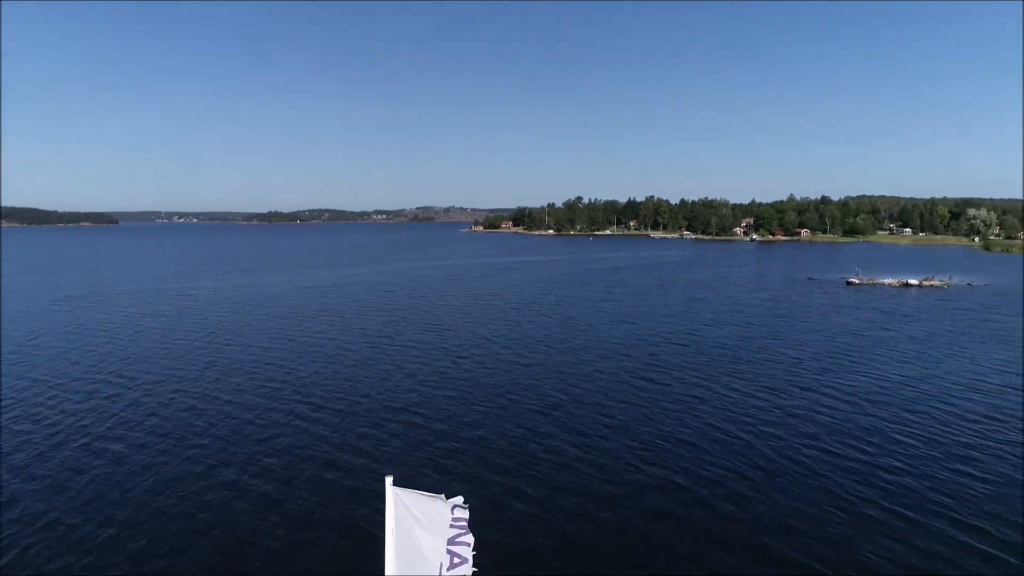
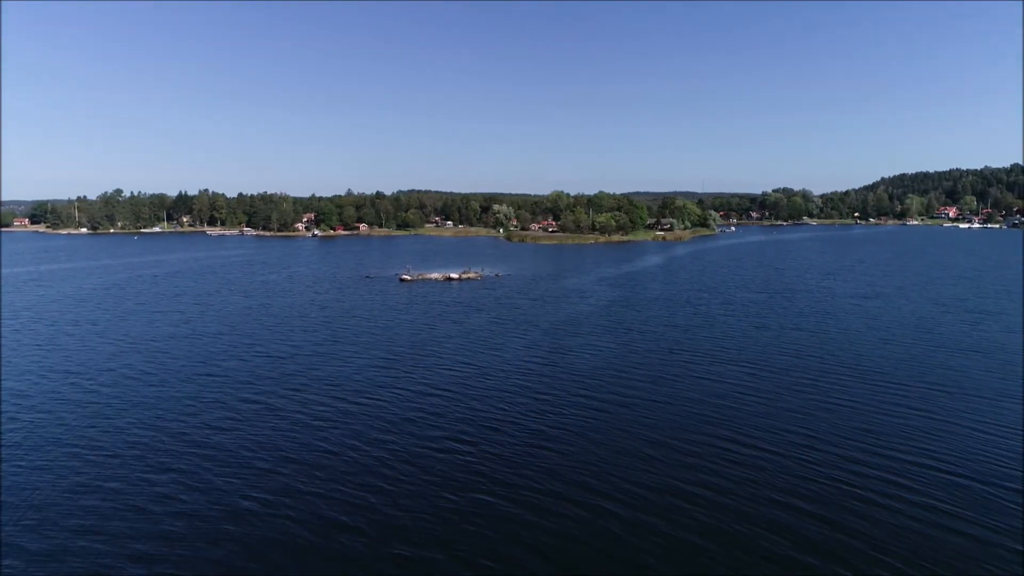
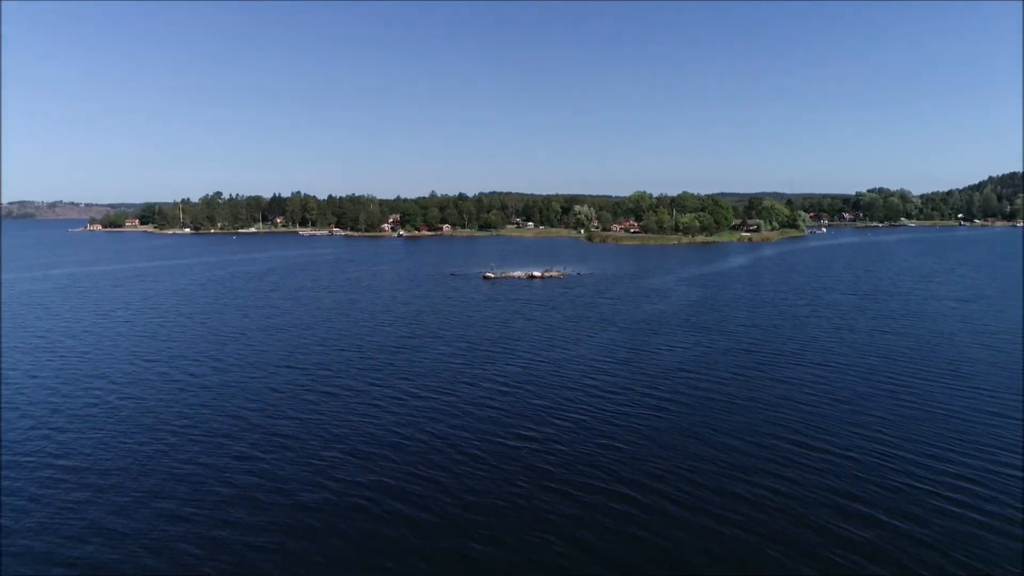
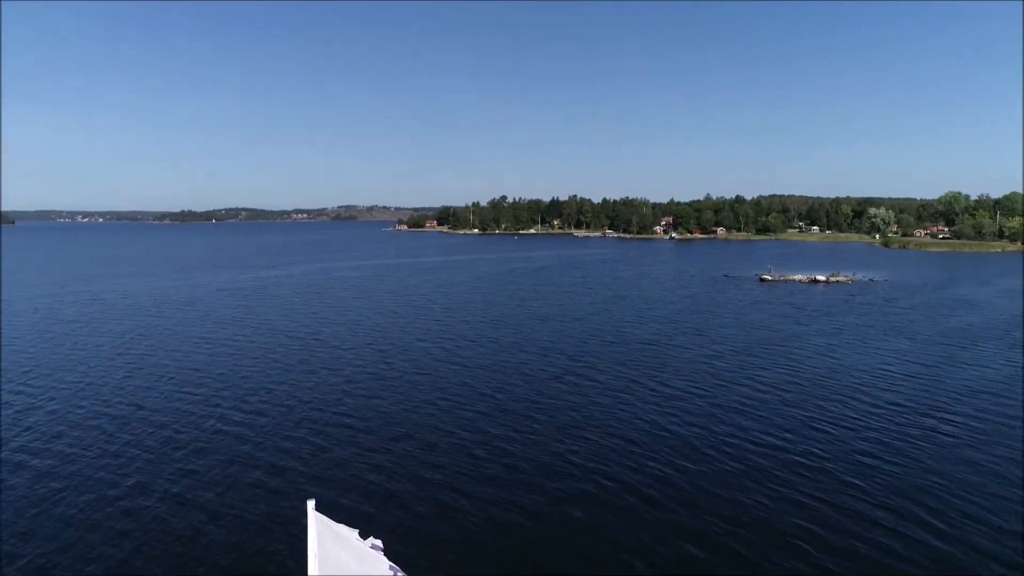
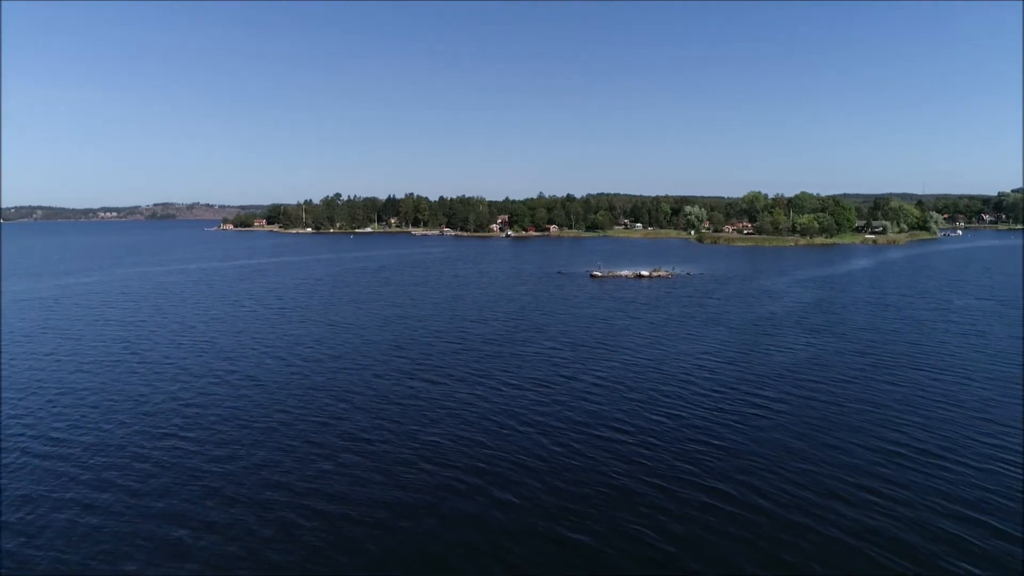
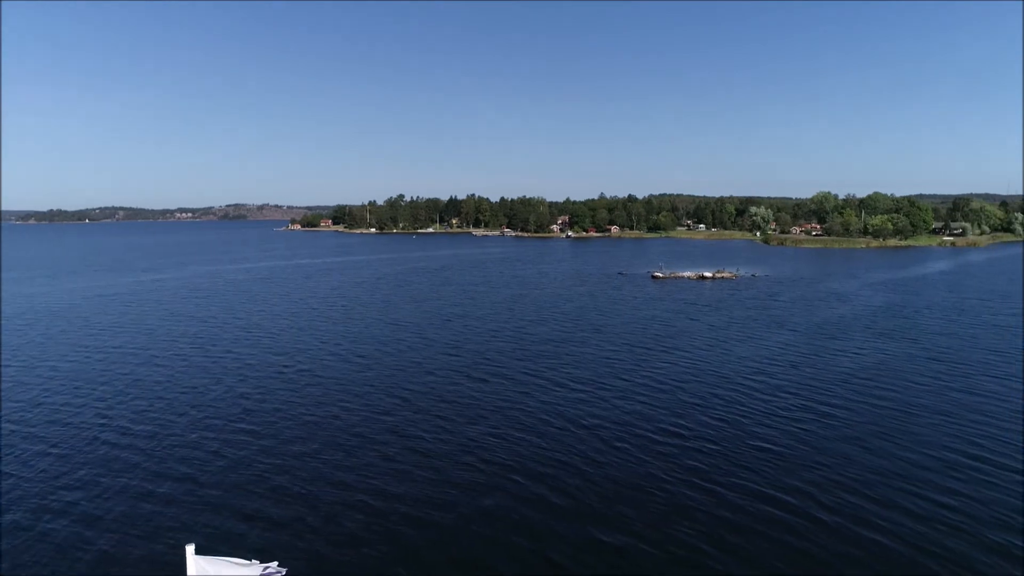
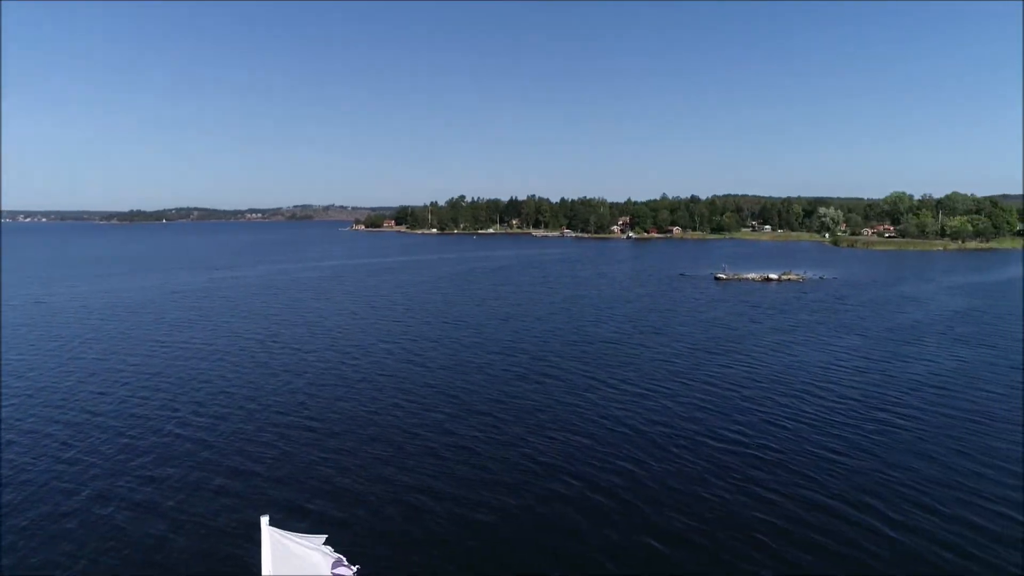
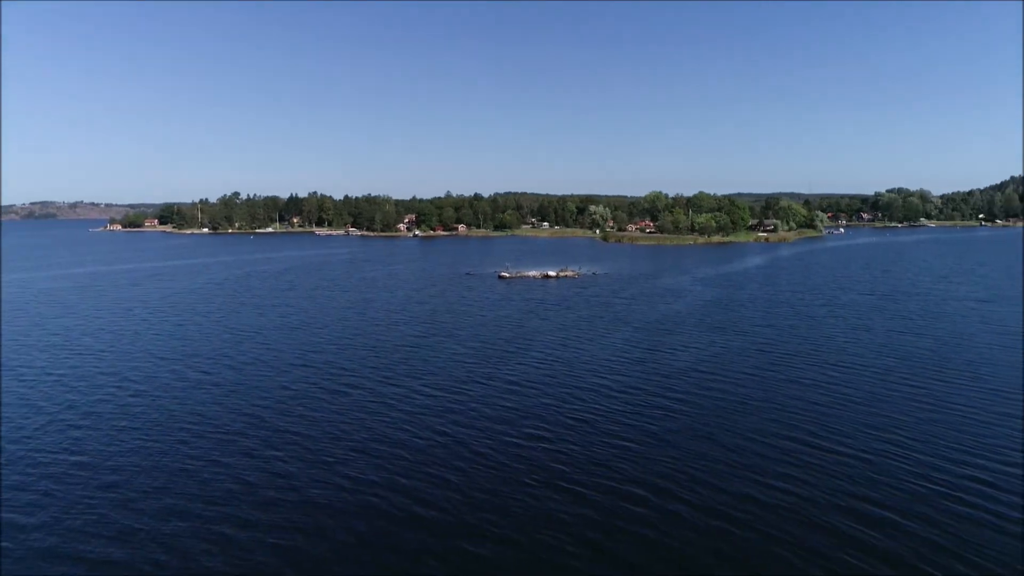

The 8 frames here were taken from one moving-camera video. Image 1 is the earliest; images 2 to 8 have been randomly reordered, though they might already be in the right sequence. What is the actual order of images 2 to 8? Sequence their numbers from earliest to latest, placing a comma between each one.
4, 7, 6, 5, 8, 3, 2
